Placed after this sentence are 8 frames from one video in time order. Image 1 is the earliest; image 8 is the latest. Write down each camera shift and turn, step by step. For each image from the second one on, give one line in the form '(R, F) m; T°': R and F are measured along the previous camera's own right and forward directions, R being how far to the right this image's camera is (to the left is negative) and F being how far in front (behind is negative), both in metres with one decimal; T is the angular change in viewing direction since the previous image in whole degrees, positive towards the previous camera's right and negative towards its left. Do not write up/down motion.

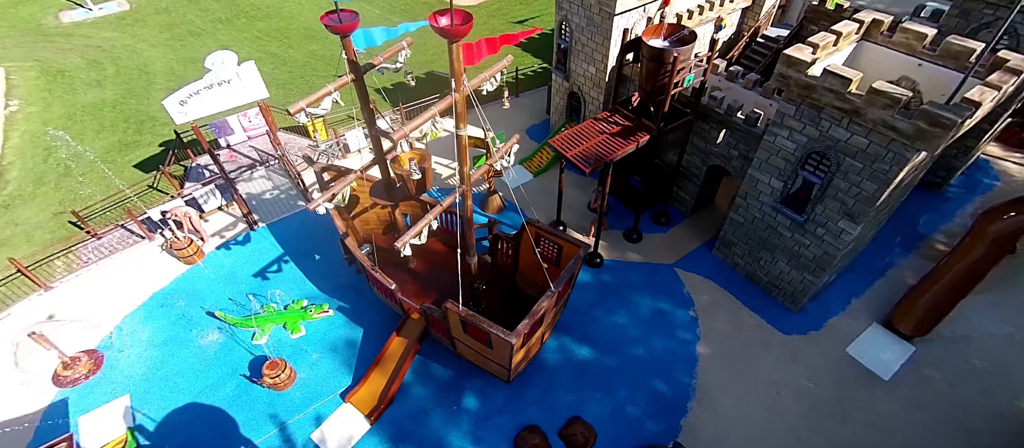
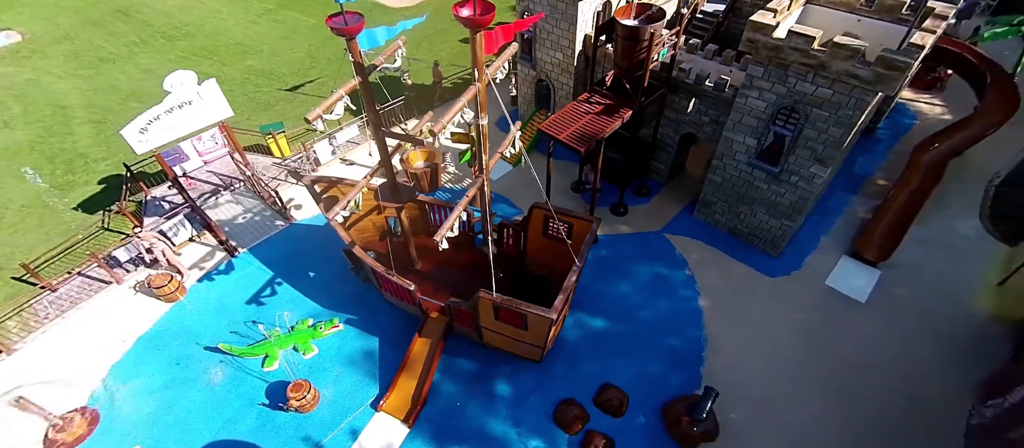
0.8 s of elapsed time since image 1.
(-1.2, -0.1) m; +7°
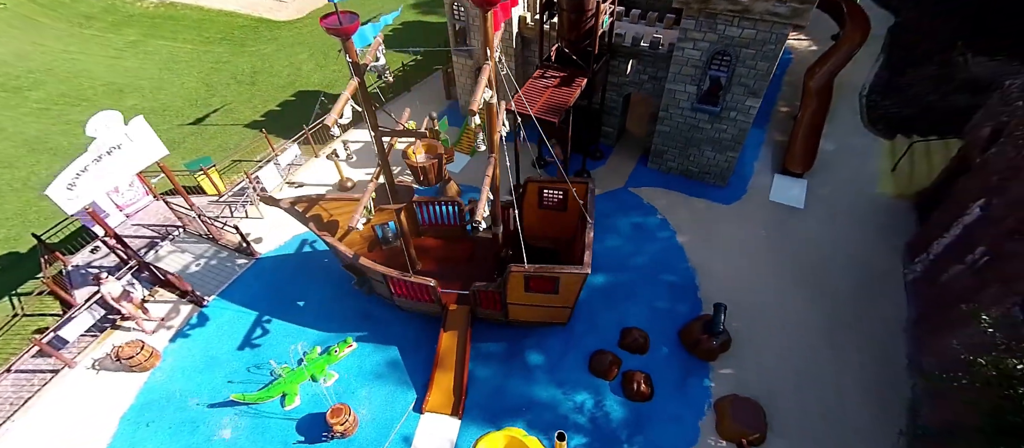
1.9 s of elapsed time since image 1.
(-1.7, -0.1) m; +11°
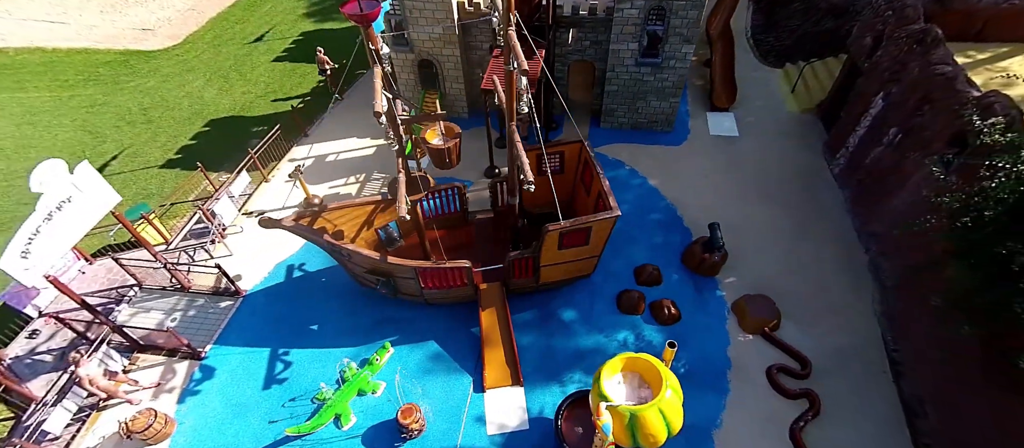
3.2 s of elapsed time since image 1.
(-2.1, -0.1) m; +11°
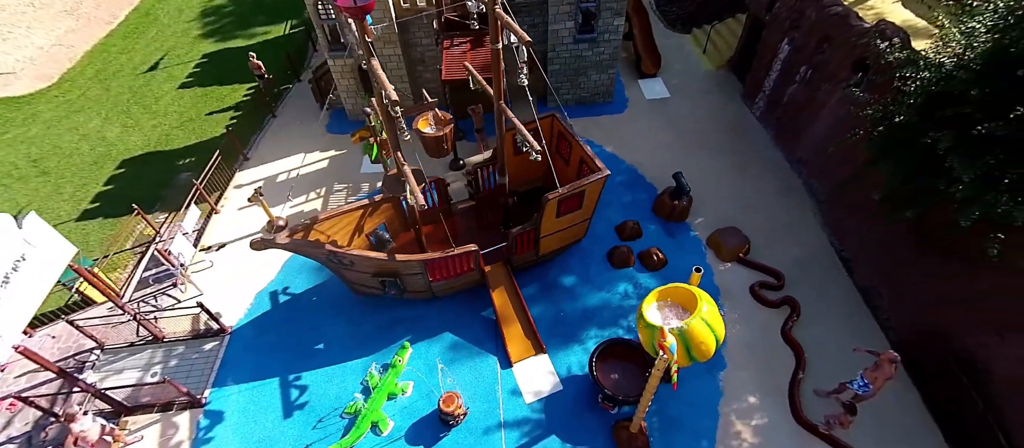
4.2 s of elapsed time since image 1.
(-1.4, -0.2) m; +9°
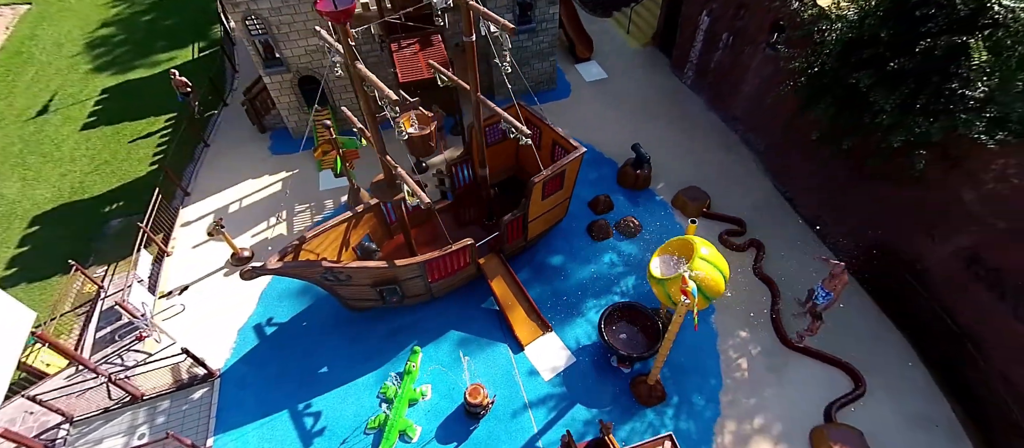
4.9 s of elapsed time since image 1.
(-1.0, -0.1) m; +8°
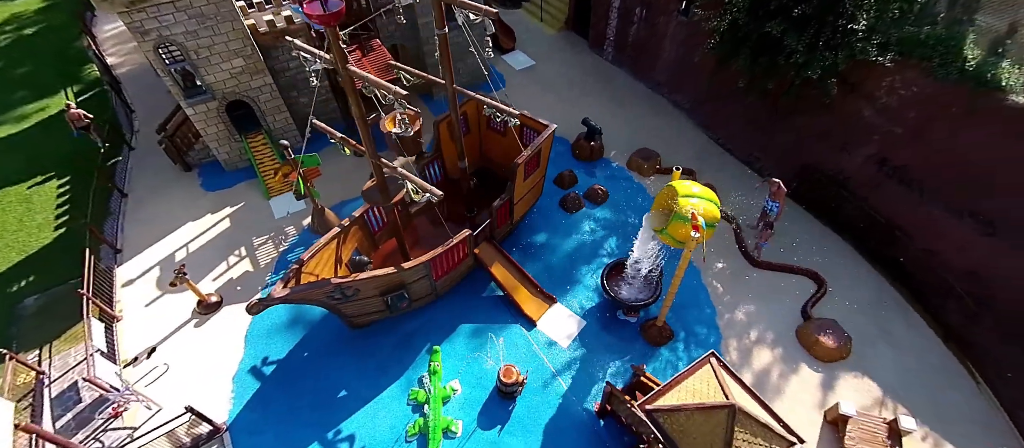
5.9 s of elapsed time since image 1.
(-1.4, -0.2) m; +10°
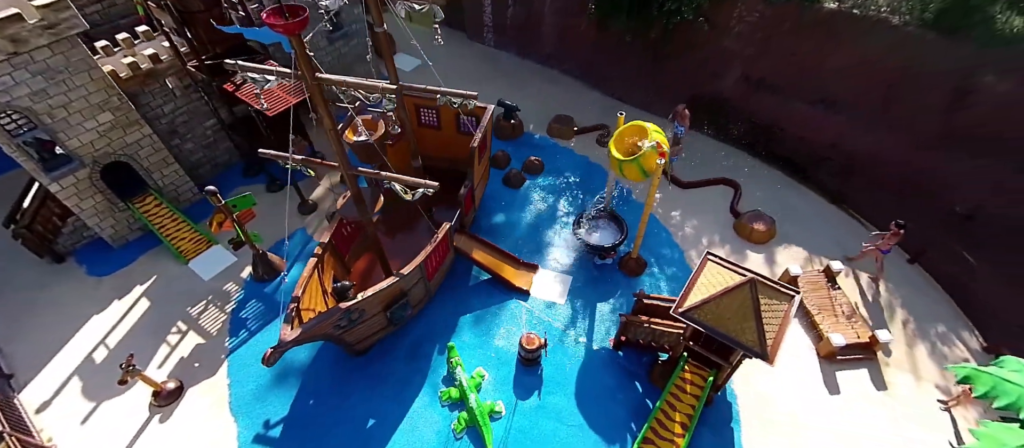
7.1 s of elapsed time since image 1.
(-1.7, -0.1) m; +14°
